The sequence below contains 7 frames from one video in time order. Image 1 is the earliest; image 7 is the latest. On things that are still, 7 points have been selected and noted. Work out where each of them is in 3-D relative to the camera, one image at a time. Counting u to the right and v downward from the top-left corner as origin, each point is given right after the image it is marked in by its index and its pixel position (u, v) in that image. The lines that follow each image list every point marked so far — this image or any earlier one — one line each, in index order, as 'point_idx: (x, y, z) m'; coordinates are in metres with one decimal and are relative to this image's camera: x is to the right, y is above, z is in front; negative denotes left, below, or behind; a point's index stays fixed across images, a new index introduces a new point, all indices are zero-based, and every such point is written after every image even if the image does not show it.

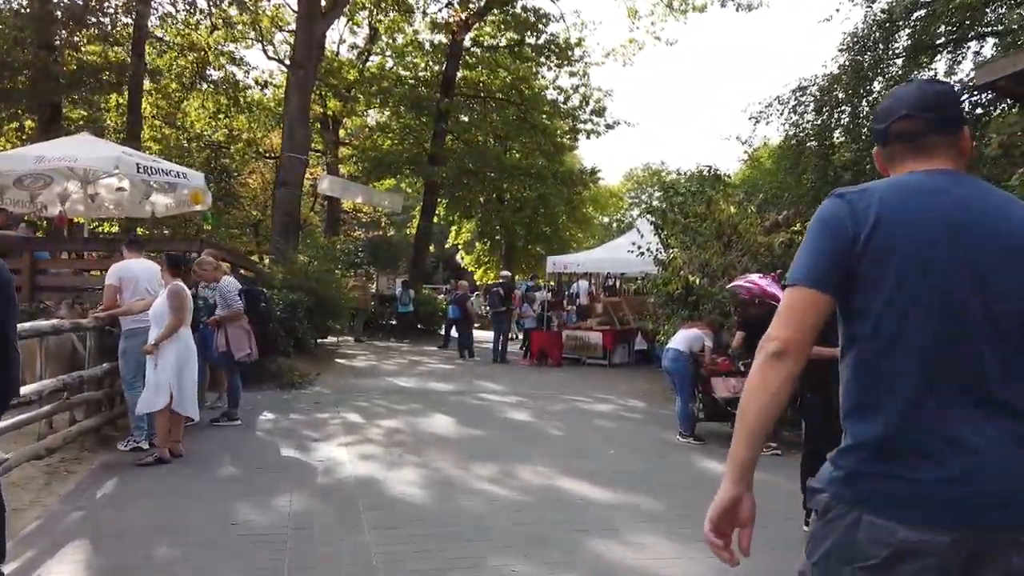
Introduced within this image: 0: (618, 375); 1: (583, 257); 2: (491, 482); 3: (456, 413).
0: (+2.2, -1.8, +15.7) m
1: (+1.7, +0.7, +17.5) m
2: (-0.2, -1.7, +6.6) m
3: (-0.8, -1.7, +10.2) m
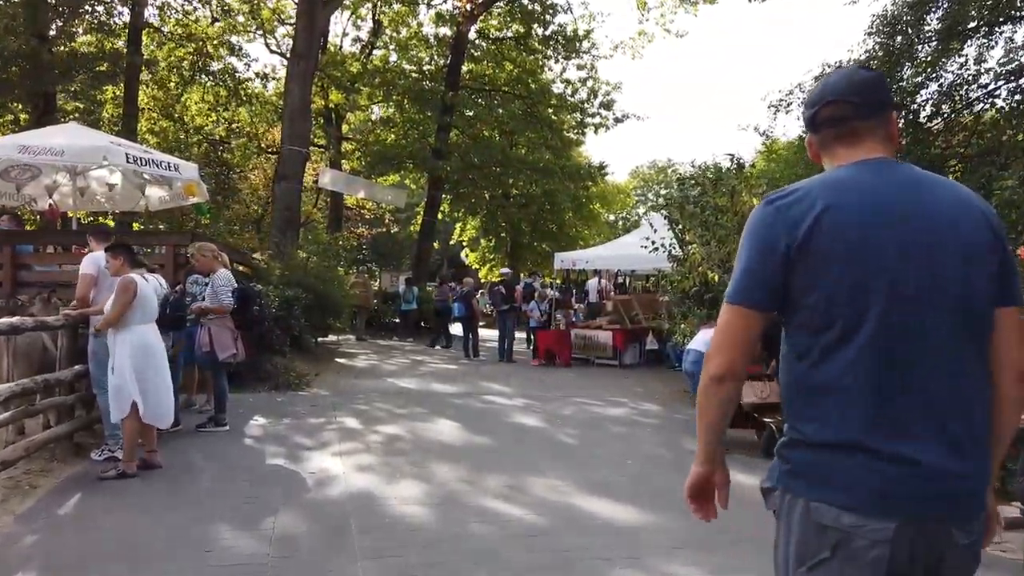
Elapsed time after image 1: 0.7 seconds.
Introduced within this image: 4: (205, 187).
0: (+2.4, -1.8, +15.0) m
1: (+1.8, +0.8, +16.8) m
2: (-0.1, -1.7, +5.9) m
3: (-0.7, -1.7, +9.6) m
4: (-5.9, +1.9, +14.6) m
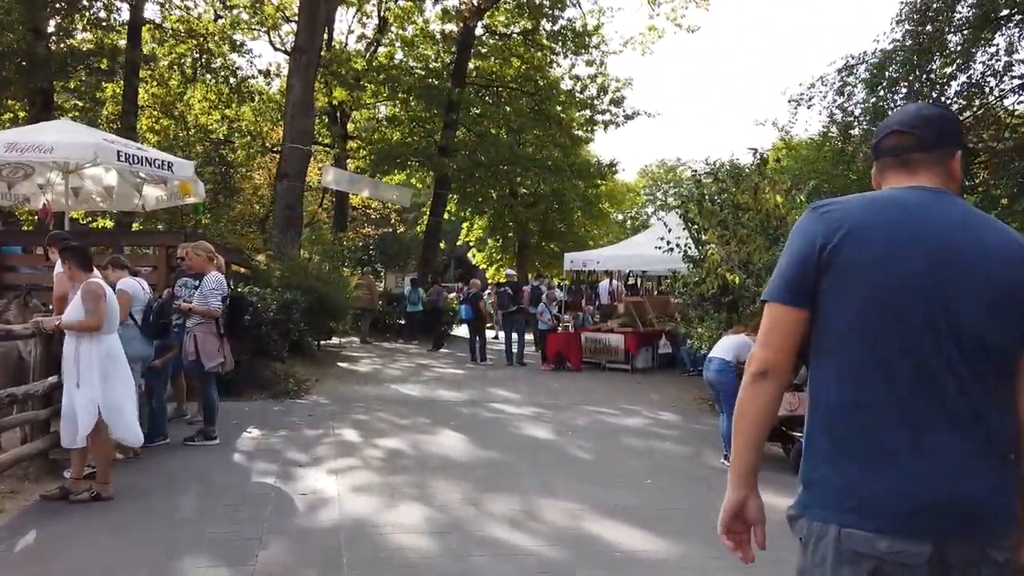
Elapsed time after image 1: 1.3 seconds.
0: (+2.5, -1.8, +14.4) m
1: (+2.0, +0.7, +16.3) m
2: (0.0, -1.7, +5.4) m
3: (-0.5, -1.7, +9.1) m
4: (-5.8, +1.9, +14.1) m
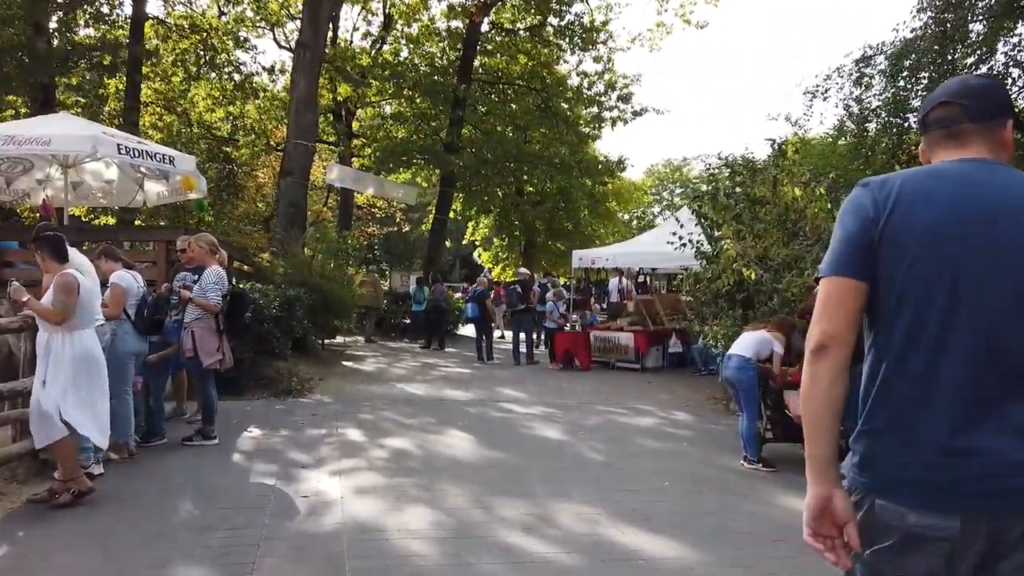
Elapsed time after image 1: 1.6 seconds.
0: (+2.7, -1.8, +14.1) m
1: (+2.2, +0.8, +15.9) m
2: (+0.1, -1.6, +5.1) m
3: (-0.4, -1.6, +8.8) m
4: (-5.6, +2.0, +13.8) m
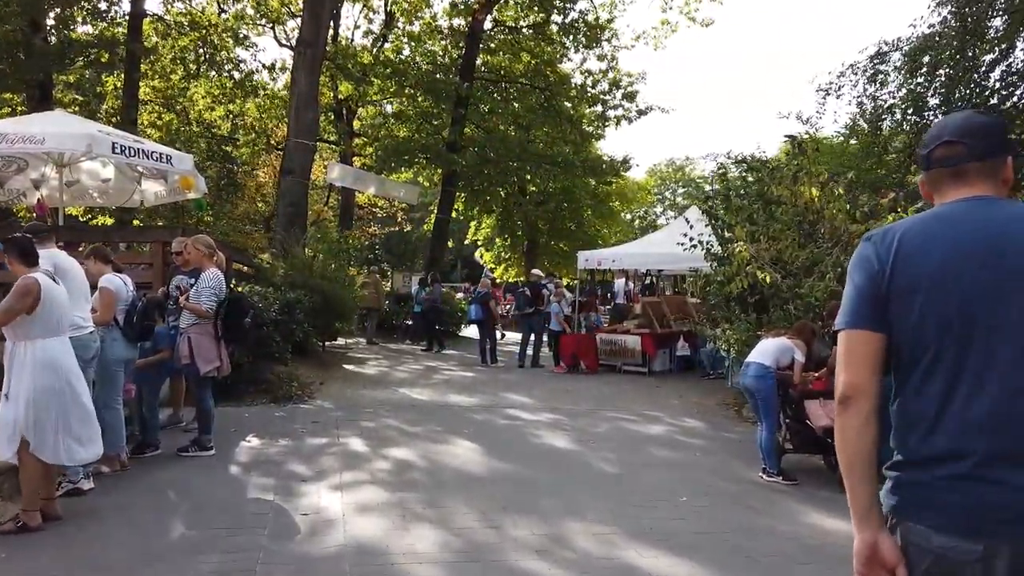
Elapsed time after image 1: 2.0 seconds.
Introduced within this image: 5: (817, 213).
0: (+2.7, -1.8, +13.8) m
1: (+2.2, +0.7, +15.6) m
2: (+0.2, -1.7, +4.8) m
3: (-0.3, -1.7, +8.5) m
4: (-5.5, +1.9, +13.5) m
5: (+3.9, +0.9, +9.5) m
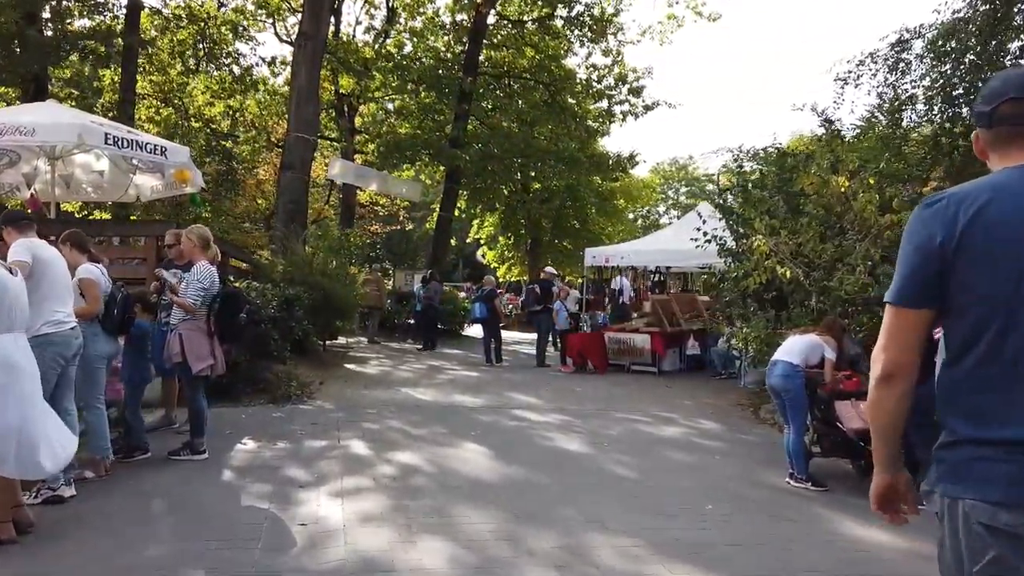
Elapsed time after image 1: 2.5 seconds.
0: (+2.9, -1.7, +13.4) m
1: (+2.4, +0.8, +15.2) m
2: (+0.3, -1.6, +4.4) m
3: (-0.2, -1.6, +8.1) m
4: (-5.4, +2.0, +13.1) m
5: (+4.0, +1.0, +9.1) m
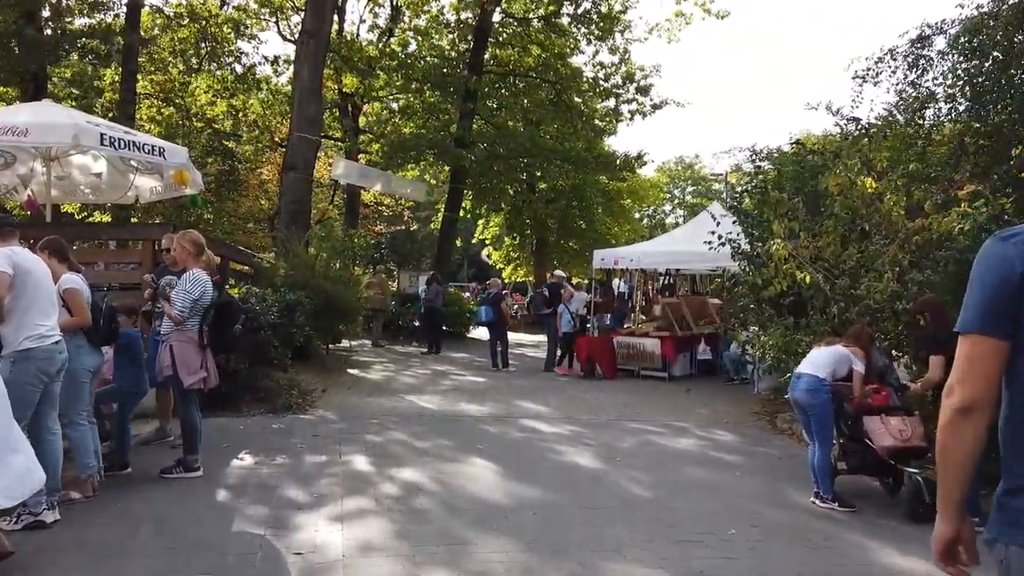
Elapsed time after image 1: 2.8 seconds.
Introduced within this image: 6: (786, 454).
0: (+3.0, -1.8, +13.0) m
1: (+2.5, +0.7, +14.9) m
2: (+0.3, -1.7, +4.0) m
3: (-0.2, -1.7, +7.7) m
4: (-5.3, +1.9, +12.8) m
5: (+4.1, +0.9, +8.7) m
6: (+3.0, -1.8, +8.4) m
